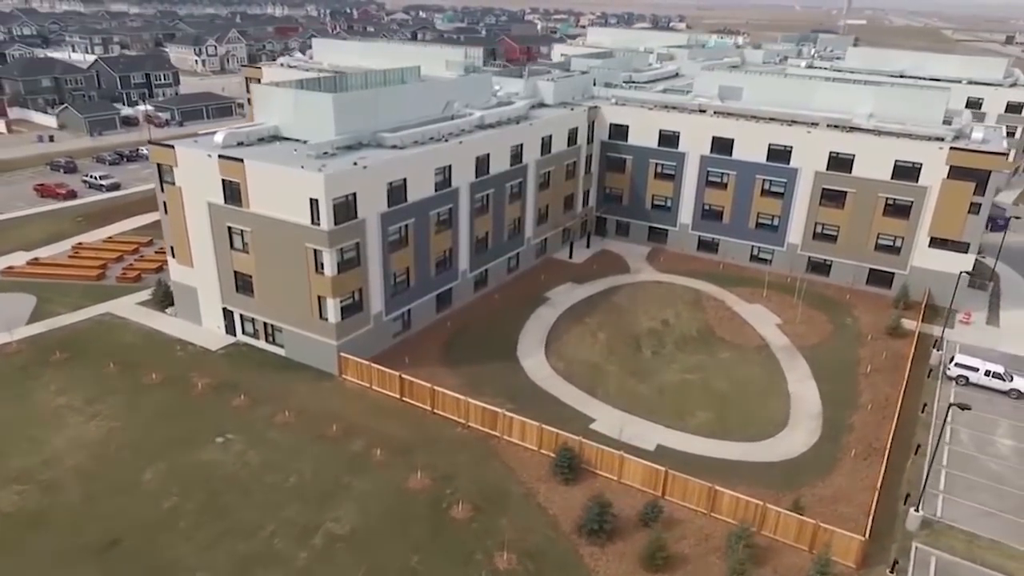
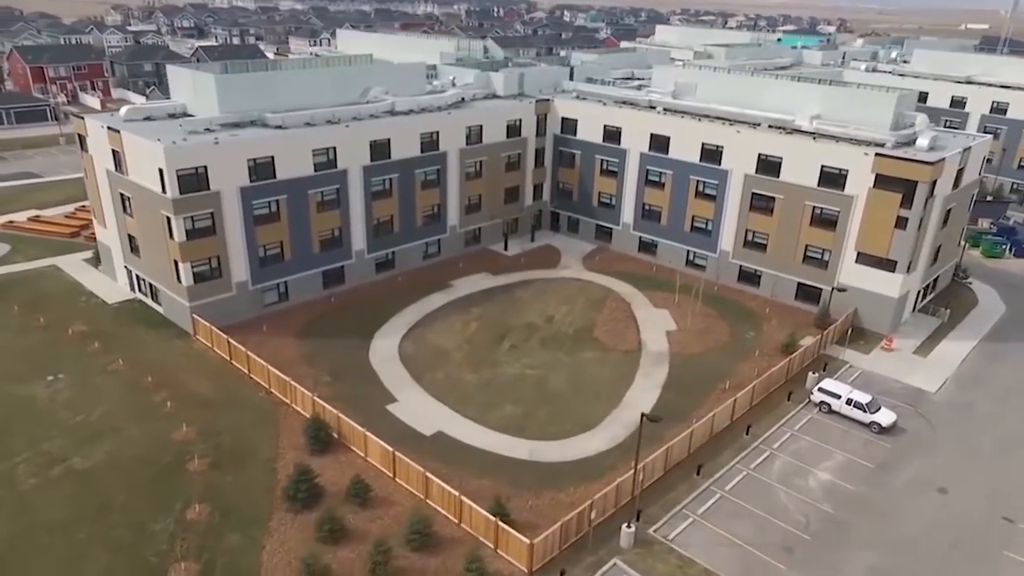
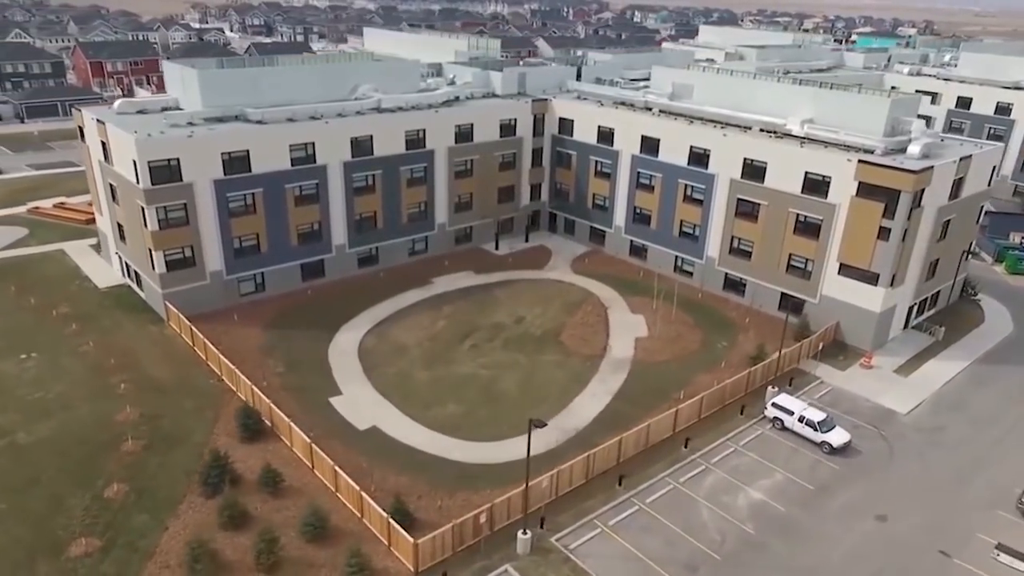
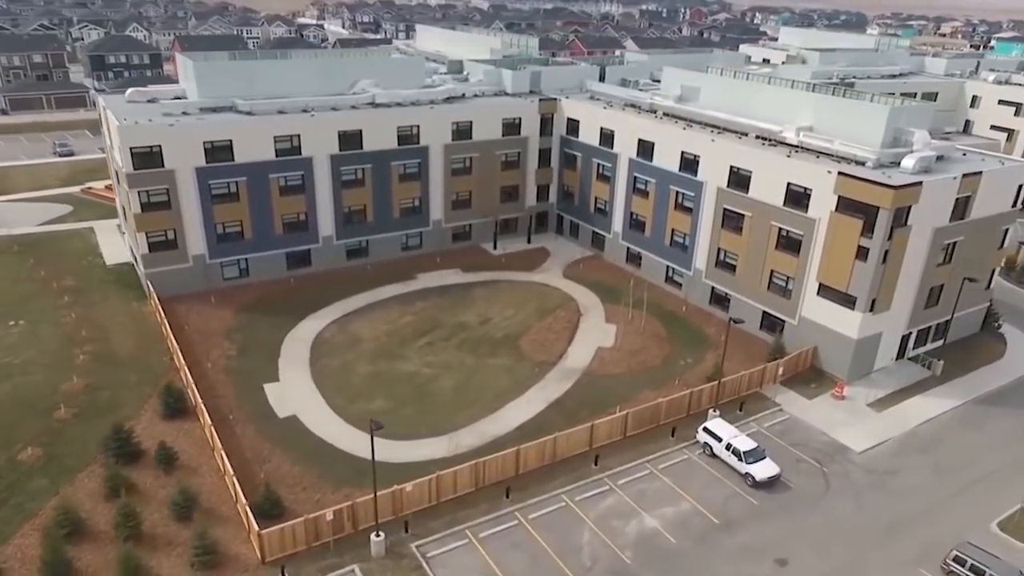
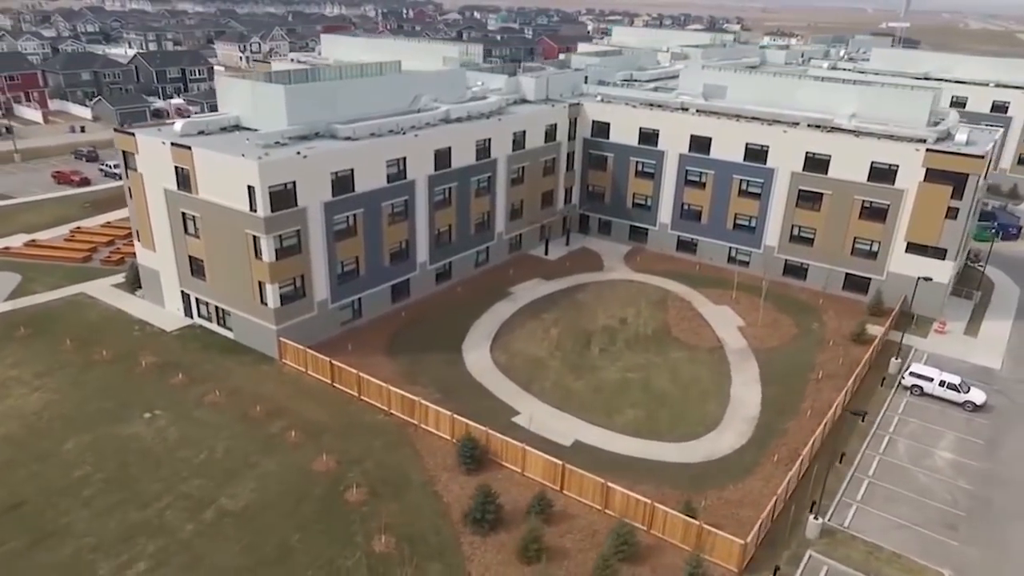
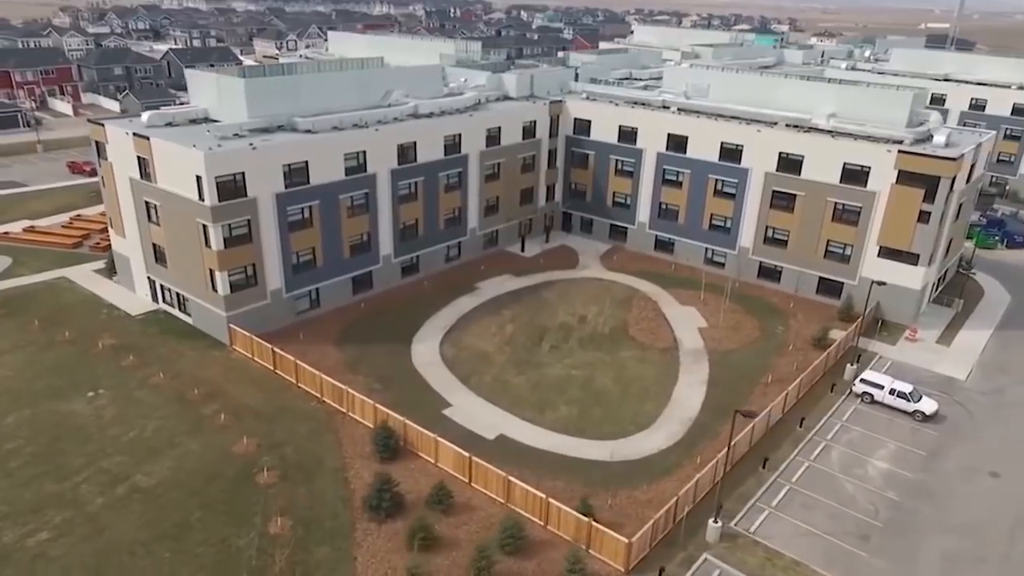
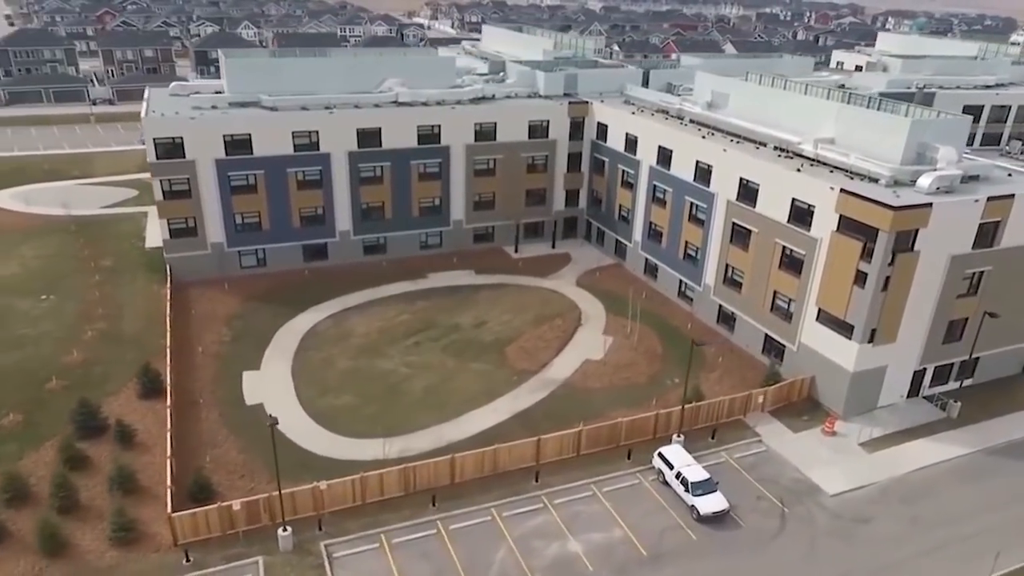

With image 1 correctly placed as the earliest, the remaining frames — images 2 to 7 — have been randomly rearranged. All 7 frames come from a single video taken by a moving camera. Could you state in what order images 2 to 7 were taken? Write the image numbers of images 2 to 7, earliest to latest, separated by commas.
5, 6, 2, 3, 4, 7
